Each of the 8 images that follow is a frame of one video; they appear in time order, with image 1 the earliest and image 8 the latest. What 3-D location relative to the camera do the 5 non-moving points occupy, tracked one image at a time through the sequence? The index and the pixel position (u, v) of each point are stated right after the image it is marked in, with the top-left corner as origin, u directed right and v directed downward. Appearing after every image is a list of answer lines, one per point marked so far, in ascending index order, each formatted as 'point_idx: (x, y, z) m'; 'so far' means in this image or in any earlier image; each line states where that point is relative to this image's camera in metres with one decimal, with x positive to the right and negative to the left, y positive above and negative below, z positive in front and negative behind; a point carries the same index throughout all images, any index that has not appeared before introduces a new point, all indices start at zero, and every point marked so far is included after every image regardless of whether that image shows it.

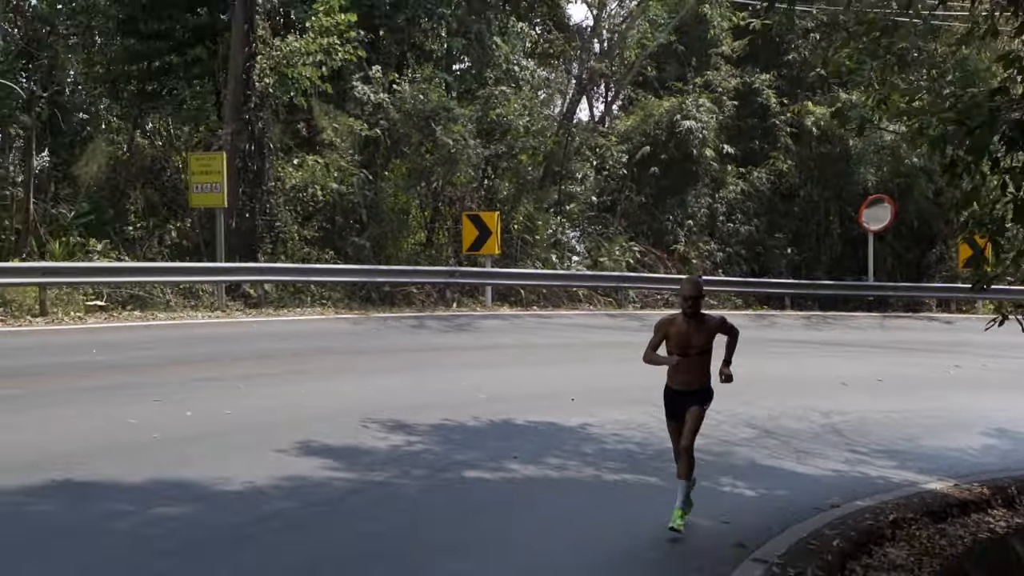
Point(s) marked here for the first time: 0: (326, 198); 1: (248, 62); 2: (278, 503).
0: (-2.1, +1.0, +16.2) m
1: (-2.6, +2.3, +14.4) m
2: (-0.9, -0.8, +5.7) m
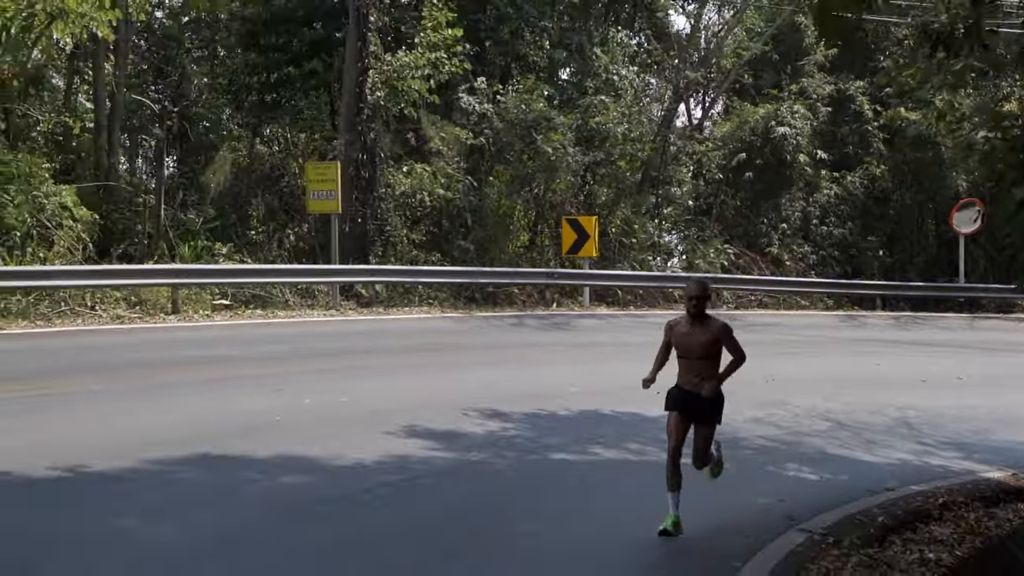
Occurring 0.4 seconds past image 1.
0: (-0.9, +1.0, +17.1) m
1: (-1.6, +2.3, +15.4) m
2: (-0.6, -0.8, +6.6) m
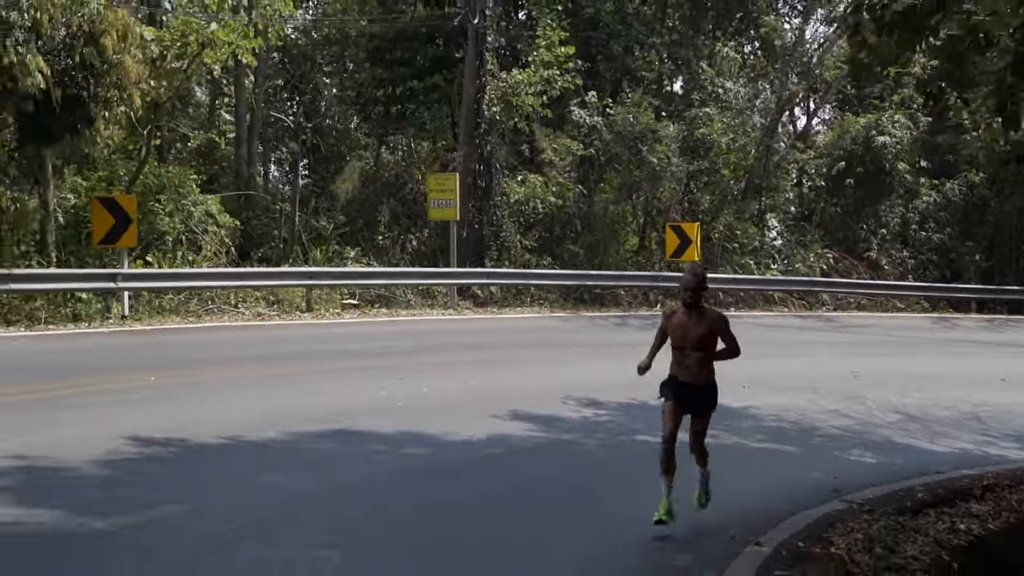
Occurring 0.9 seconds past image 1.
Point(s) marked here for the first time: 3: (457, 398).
0: (+0.4, +1.0, +18.3) m
1: (-0.4, +2.2, +16.6) m
2: (-0.1, -0.9, +7.8) m
3: (-0.4, -0.7, +9.5) m
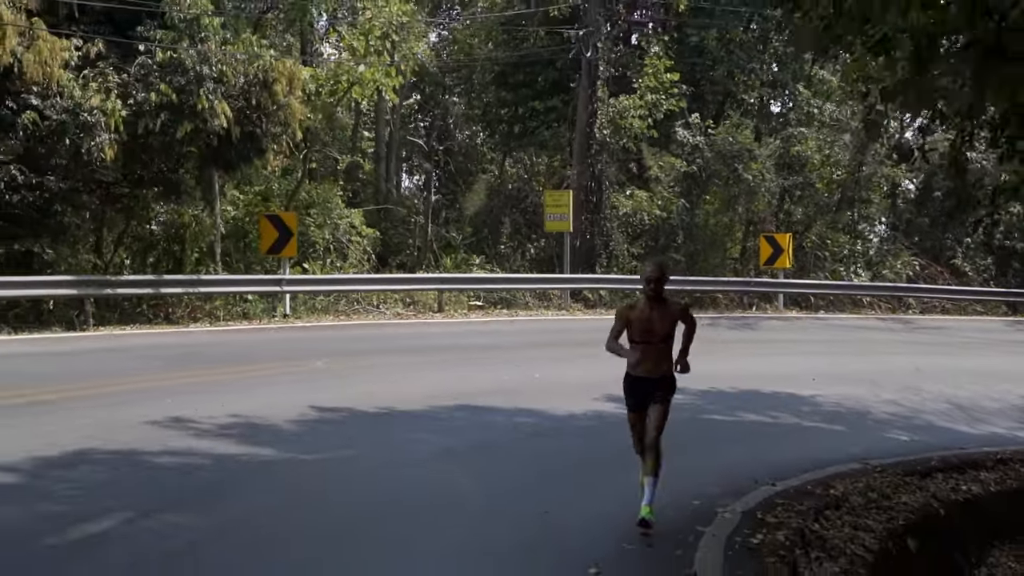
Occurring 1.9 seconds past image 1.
0: (+2.0, +0.9, +20.3) m
1: (+1.0, +2.2, +18.7) m
2: (+0.5, -0.9, +9.9) m
3: (+0.4, -0.8, +11.6) m
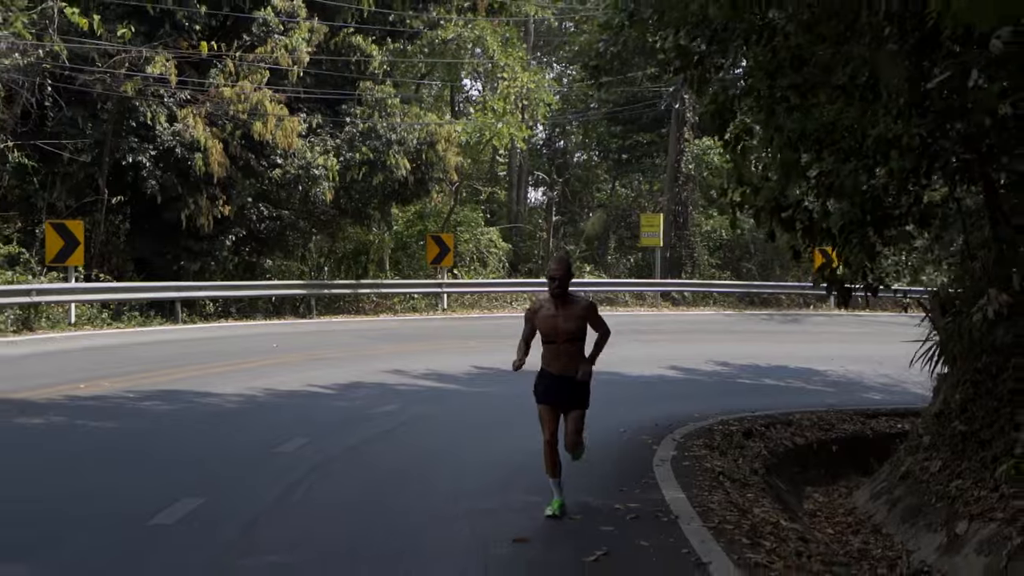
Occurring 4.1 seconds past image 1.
0: (+3.8, +0.9, +25.3) m
1: (+2.7, +2.2, +23.8) m
2: (+1.4, -0.9, +15.0) m
3: (+1.5, -0.8, +16.8) m
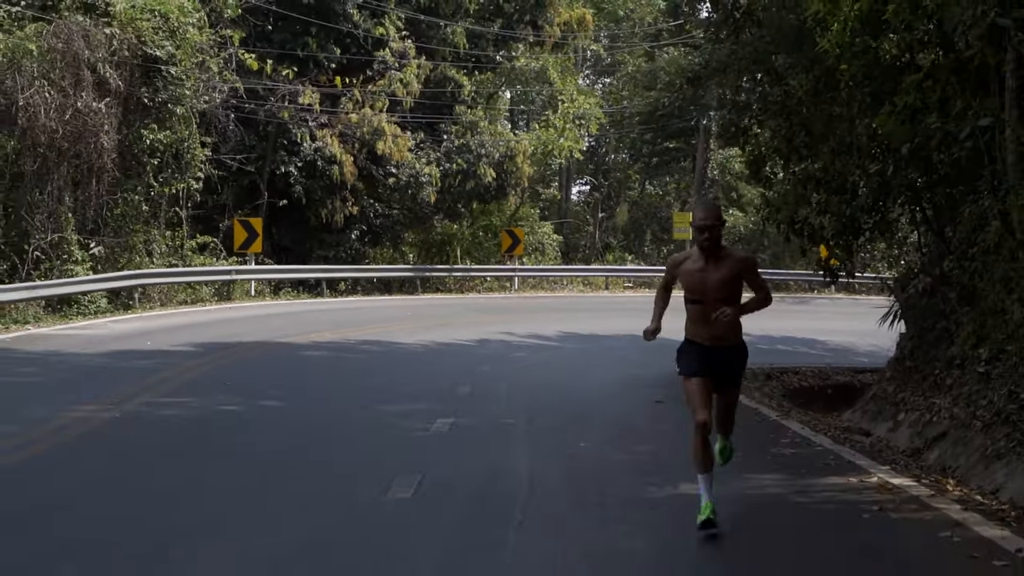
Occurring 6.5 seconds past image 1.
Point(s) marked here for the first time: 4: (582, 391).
0: (+4.8, +1.1, +29.9) m
1: (+3.8, +2.4, +28.3) m
2: (+2.4, -0.8, +19.6) m
3: (+2.5, -0.6, +21.4) m
4: (+0.5, -0.8, +11.0) m
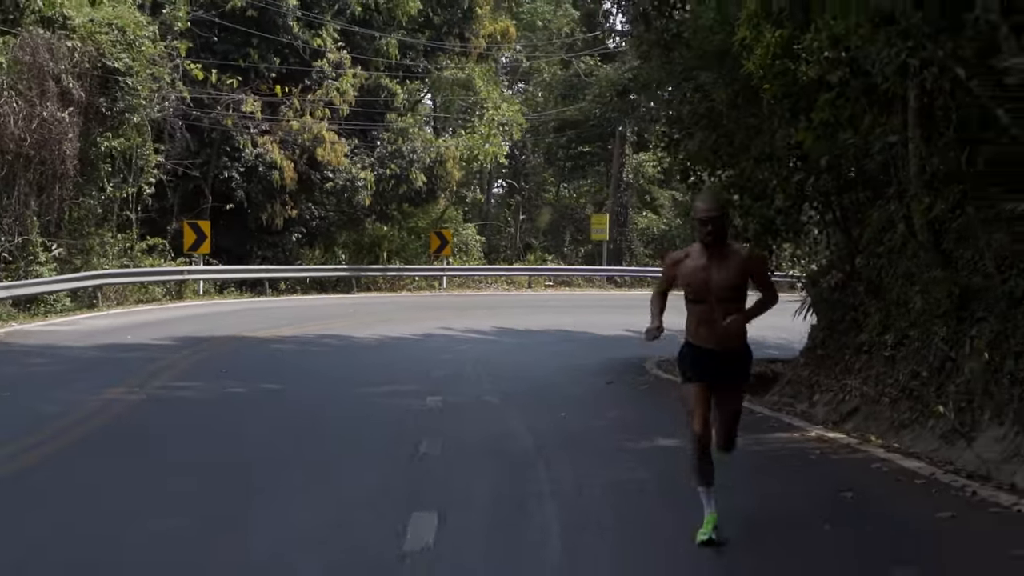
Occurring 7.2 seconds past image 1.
0: (+3.2, +1.2, +31.4) m
1: (+2.2, +2.4, +29.8) m
2: (+1.5, -0.7, +21.0) m
3: (+1.4, -0.6, +22.7) m
4: (+0.2, -0.7, +12.3) m
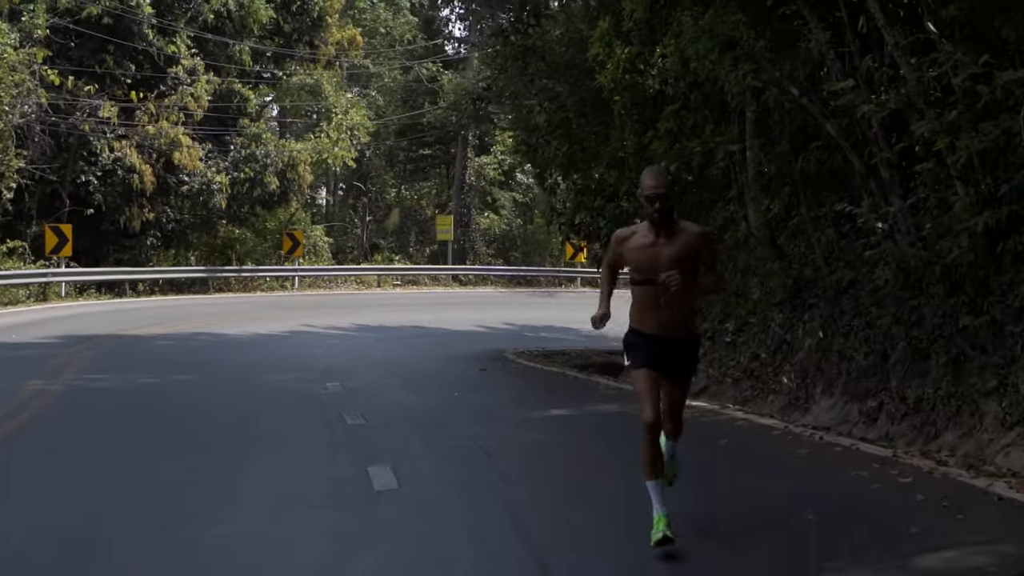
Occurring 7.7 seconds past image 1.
0: (-0.3, +1.2, +32.6) m
1: (-1.0, +2.5, +30.9) m
2: (-0.7, -0.7, +22.1) m
3: (-0.9, -0.5, +23.8) m
4: (-0.9, -0.7, +13.3) m
